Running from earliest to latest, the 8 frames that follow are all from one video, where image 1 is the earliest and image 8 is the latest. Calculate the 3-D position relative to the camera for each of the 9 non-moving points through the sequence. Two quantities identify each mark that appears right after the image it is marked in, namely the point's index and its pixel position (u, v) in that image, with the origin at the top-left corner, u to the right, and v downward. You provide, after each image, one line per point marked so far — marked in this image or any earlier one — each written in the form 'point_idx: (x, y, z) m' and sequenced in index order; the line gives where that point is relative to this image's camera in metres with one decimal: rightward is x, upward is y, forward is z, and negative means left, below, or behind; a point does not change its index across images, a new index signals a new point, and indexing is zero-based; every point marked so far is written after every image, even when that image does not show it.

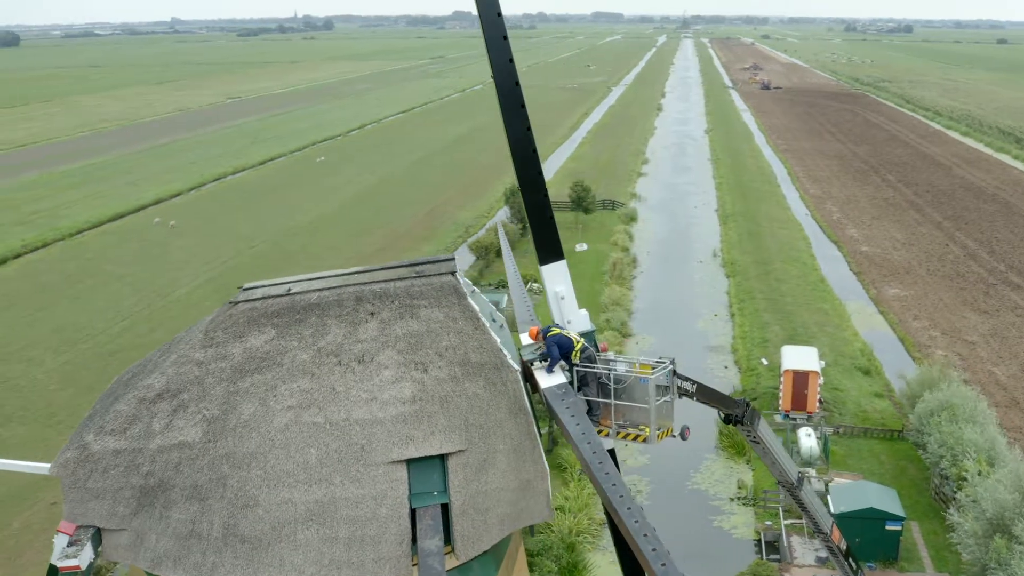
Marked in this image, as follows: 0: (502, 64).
0: (-0.1, +1.4, +7.6) m
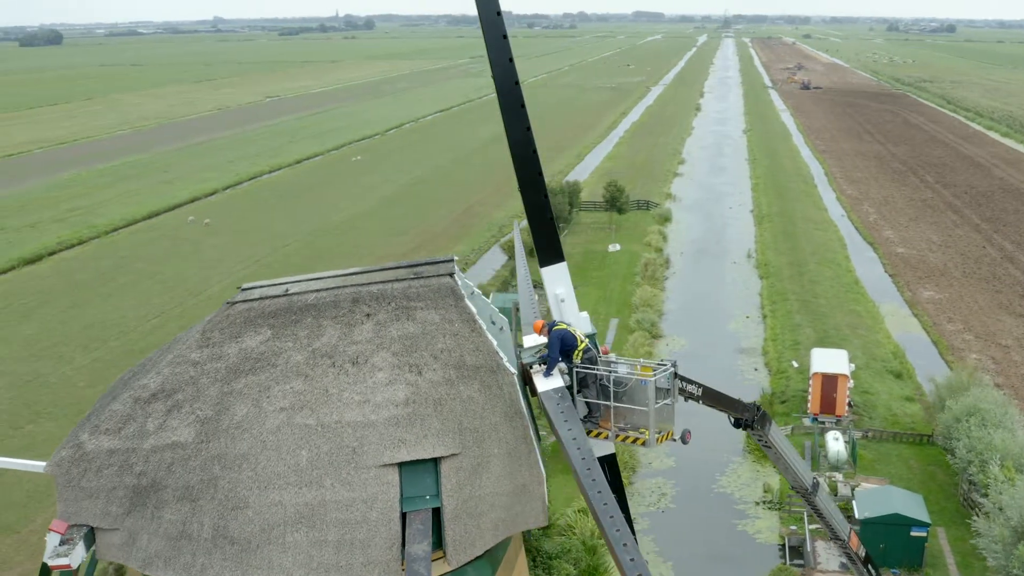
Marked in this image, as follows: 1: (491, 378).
0: (-0.1, +1.4, +7.5) m
1: (-0.1, -0.5, +7.2) m
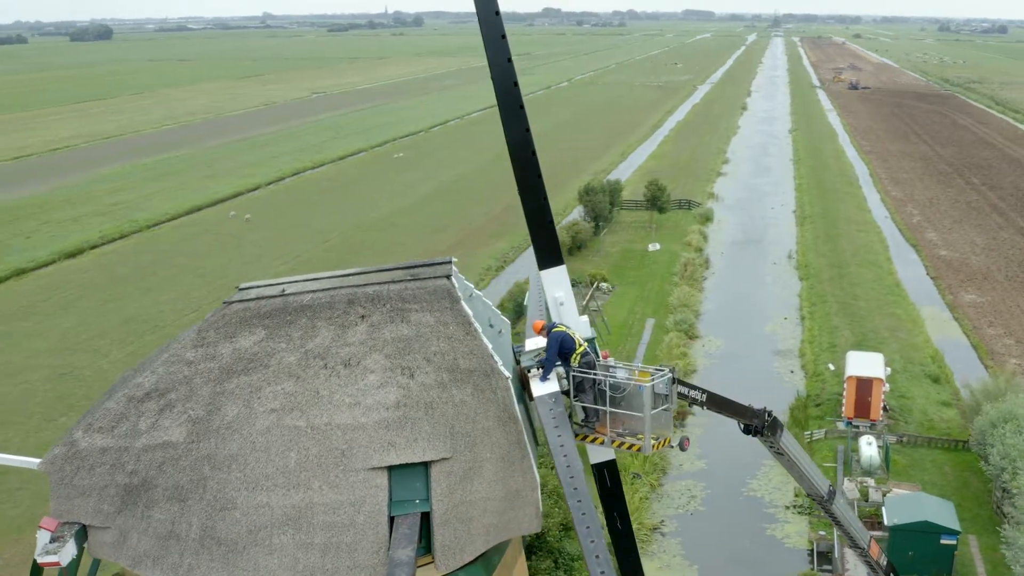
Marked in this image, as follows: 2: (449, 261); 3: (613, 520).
0: (-0.1, +1.3, +7.4) m
1: (-0.2, -0.5, +7.1) m
2: (-0.4, +0.2, +7.8) m
3: (+0.7, -1.5, +8.2) m
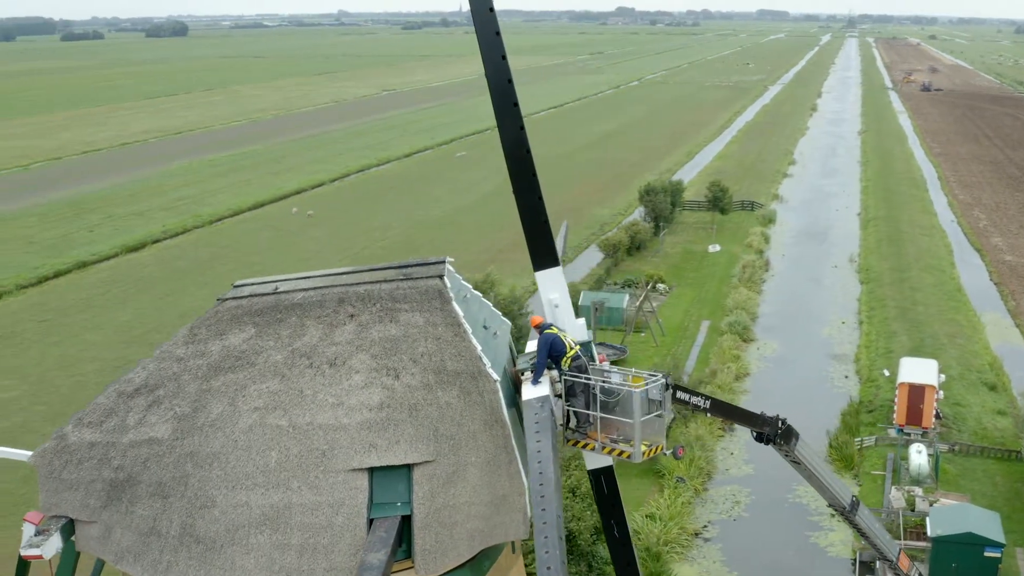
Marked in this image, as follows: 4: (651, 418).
0: (-0.1, +1.3, +7.3) m
1: (-0.2, -0.5, +7.0) m
2: (-0.4, +0.2, +7.7) m
3: (+0.6, -1.5, +8.0) m
4: (+0.8, -0.8, +7.4) m
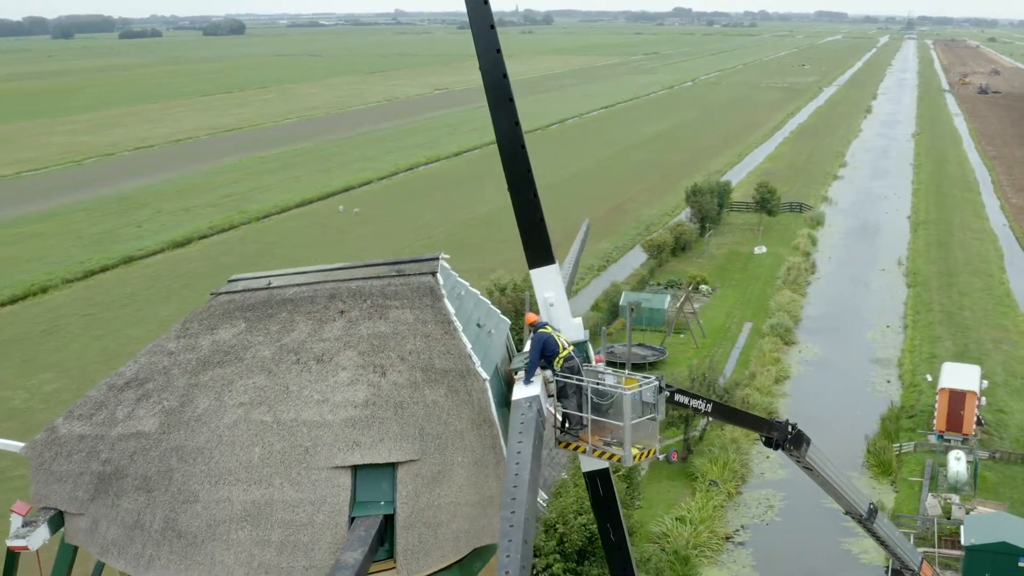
0: (-0.1, +1.3, +7.2) m
1: (-0.3, -0.5, +6.9) m
2: (-0.5, +0.2, +7.6) m
3: (+0.6, -1.5, +7.9) m
4: (+0.8, -0.8, +7.2) m
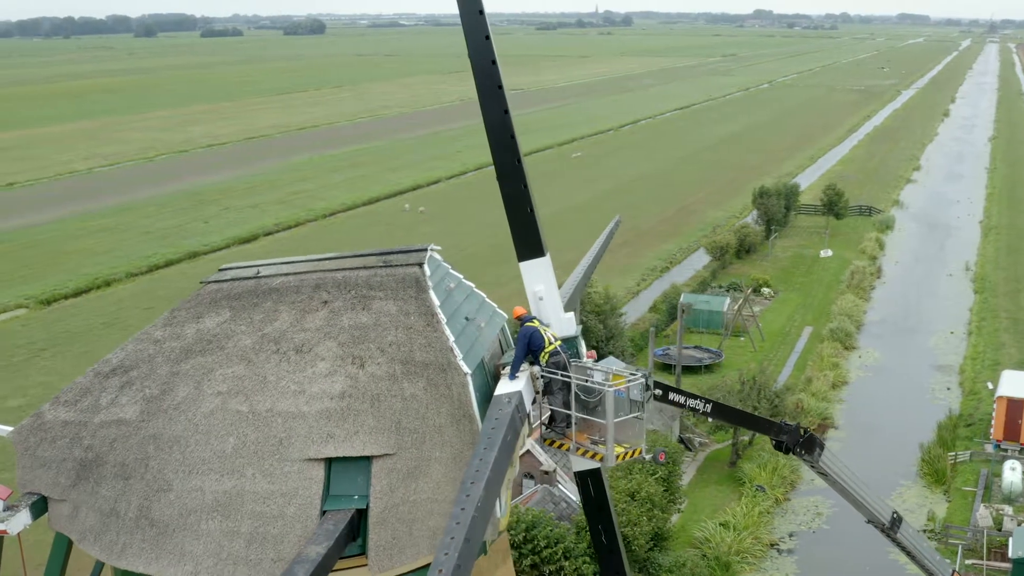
0: (-0.2, +1.4, +7.1) m
1: (-0.4, -0.5, +6.8) m
2: (-0.5, +0.2, +7.5) m
3: (+0.5, -1.5, +7.7) m
4: (+0.7, -0.7, +7.0) m
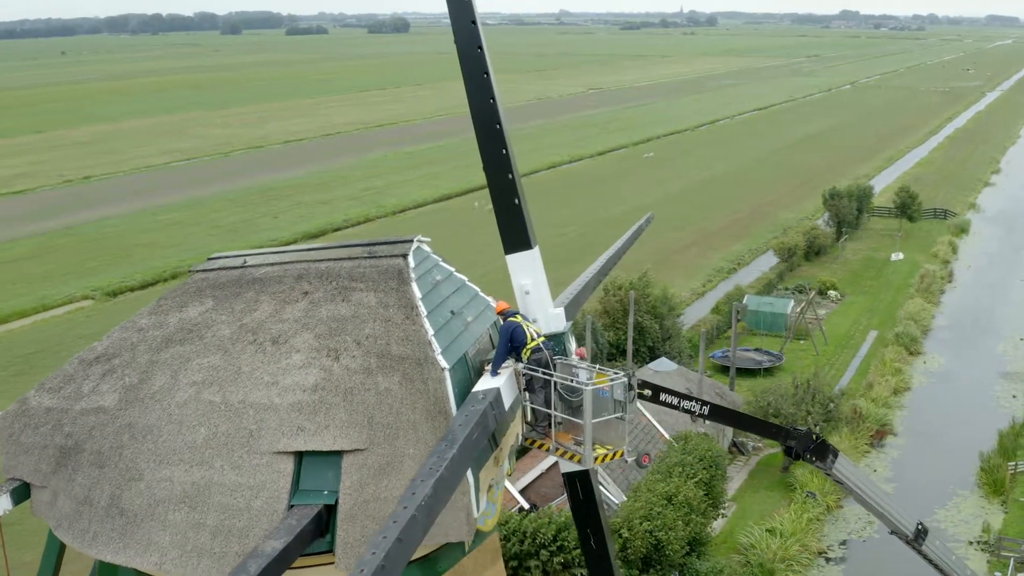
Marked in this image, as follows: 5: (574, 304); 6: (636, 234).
0: (-0.3, +1.4, +6.9) m
1: (-0.5, -0.4, +6.7) m
2: (-0.6, +0.3, +7.3) m
3: (+0.4, -1.5, +7.5) m
4: (+0.6, -0.7, +6.8) m
5: (+0.4, -0.1, +9.1) m
6: (+1.2, +0.5, +12.3) m
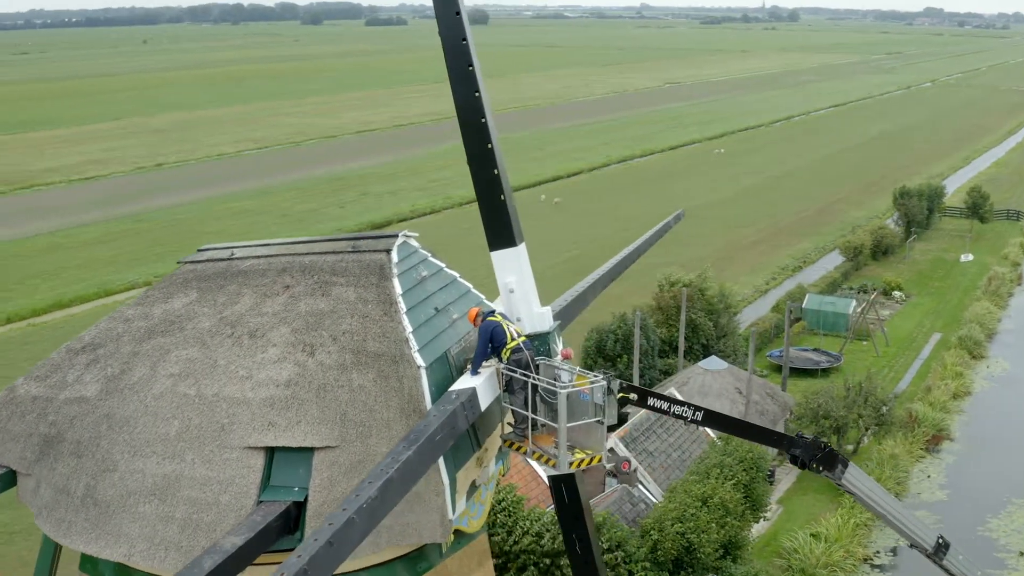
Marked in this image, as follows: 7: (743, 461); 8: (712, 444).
0: (-0.3, +1.4, +6.8) m
1: (-0.6, -0.4, +6.6) m
2: (-0.6, +0.3, +7.3) m
3: (+0.3, -1.5, +7.4) m
4: (+0.4, -0.7, +6.7) m
5: (+0.5, -0.1, +9.0) m
6: (+1.4, +0.5, +12.1) m
7: (+2.5, -1.9, +13.9) m
8: (+2.3, -1.9, +14.9) m
